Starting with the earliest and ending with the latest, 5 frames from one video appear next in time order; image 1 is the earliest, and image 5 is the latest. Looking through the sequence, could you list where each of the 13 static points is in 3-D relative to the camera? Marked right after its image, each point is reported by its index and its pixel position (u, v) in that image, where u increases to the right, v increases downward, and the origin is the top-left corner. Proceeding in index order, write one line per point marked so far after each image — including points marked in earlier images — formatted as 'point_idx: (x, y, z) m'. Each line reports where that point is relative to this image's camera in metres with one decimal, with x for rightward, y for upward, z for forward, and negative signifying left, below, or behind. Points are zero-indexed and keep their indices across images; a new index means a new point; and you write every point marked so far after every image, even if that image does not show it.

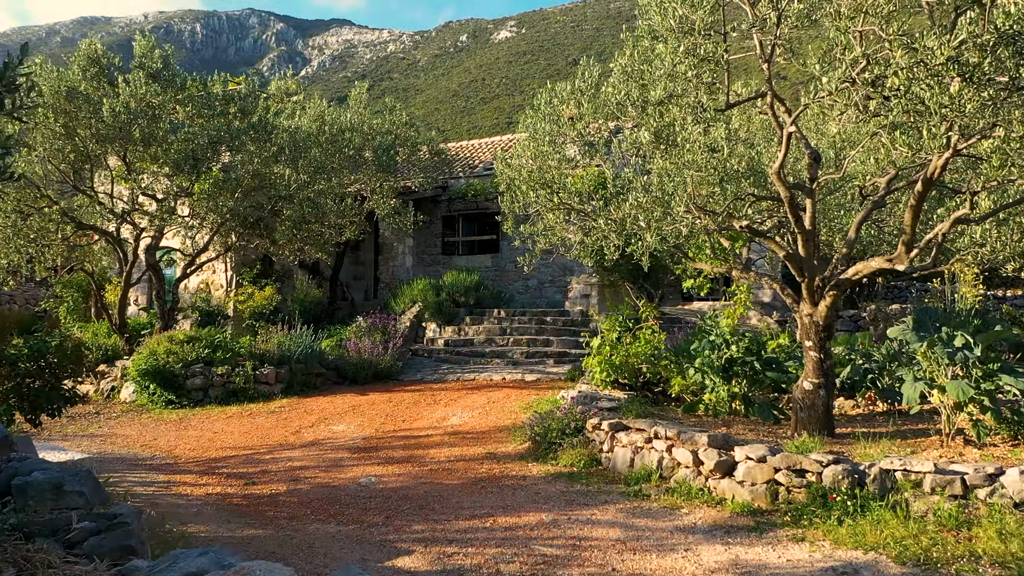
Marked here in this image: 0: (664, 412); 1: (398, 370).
0: (+0.9, -0.7, +7.1) m
1: (-1.0, -0.7, +10.8) m
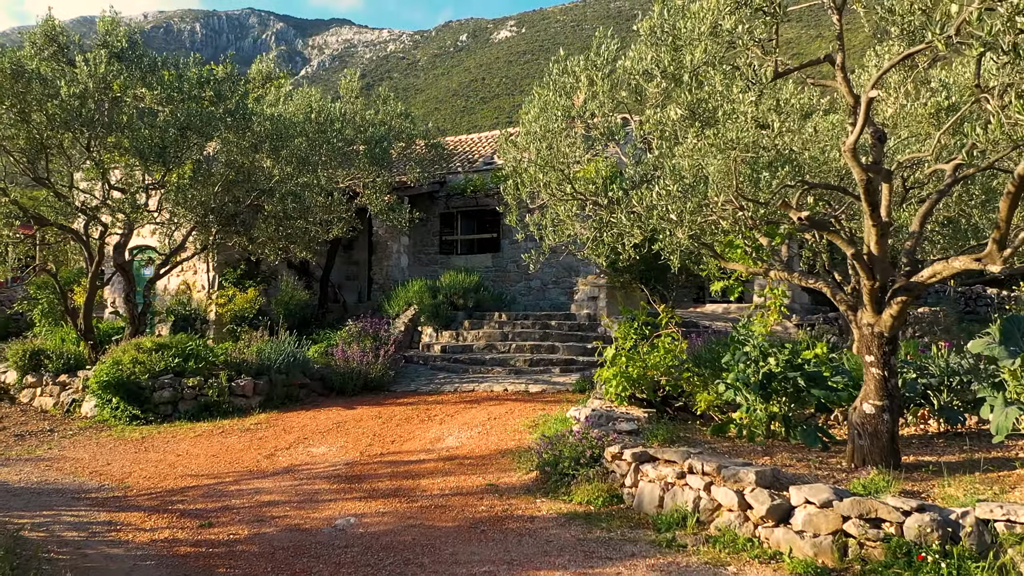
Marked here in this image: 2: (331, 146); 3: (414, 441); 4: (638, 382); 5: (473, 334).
0: (+0.9, -0.7, +6.2) m
1: (-1.0, -0.7, +9.9) m
2: (-1.7, +1.3, +11.5) m
3: (-0.6, -0.9, +6.9) m
4: (+0.7, -0.6, +7.2) m
5: (-0.4, -0.5, +12.1) m
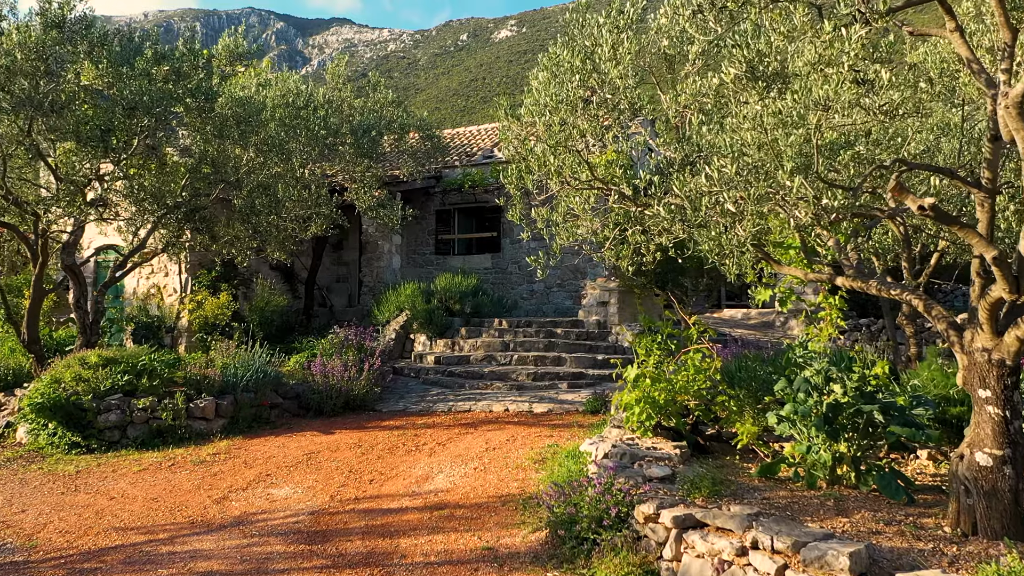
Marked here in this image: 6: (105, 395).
0: (+0.9, -0.8, +5.0) m
1: (-1.0, -0.8, +8.7) m
2: (-1.7, +1.3, +10.3) m
3: (-0.5, -0.9, +5.8) m
4: (+0.8, -0.6, +6.0) m
5: (-0.4, -0.5, +10.9) m
6: (-2.5, -0.6, +7.4) m
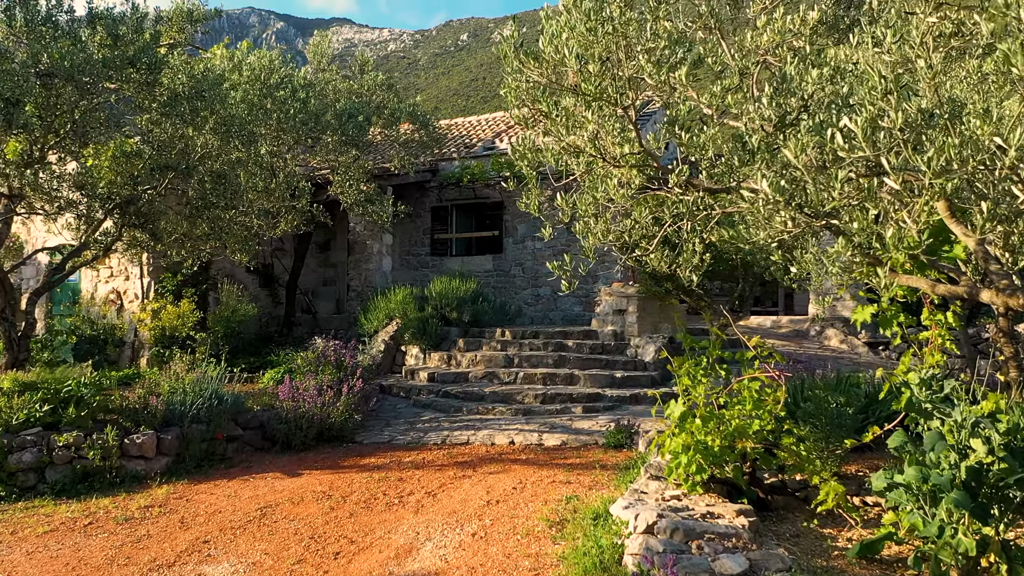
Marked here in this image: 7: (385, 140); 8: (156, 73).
0: (+1.0, -0.8, +3.7) m
1: (-0.9, -0.8, +7.4) m
2: (-1.7, +1.3, +8.9) m
3: (-0.5, -1.0, +4.4) m
4: (+0.8, -0.6, +4.7) m
5: (-0.3, -0.5, +9.6) m
6: (-2.4, -0.7, +6.0) m
7: (-1.3, +1.5, +12.7) m
8: (-2.0, +1.2, +6.9) m
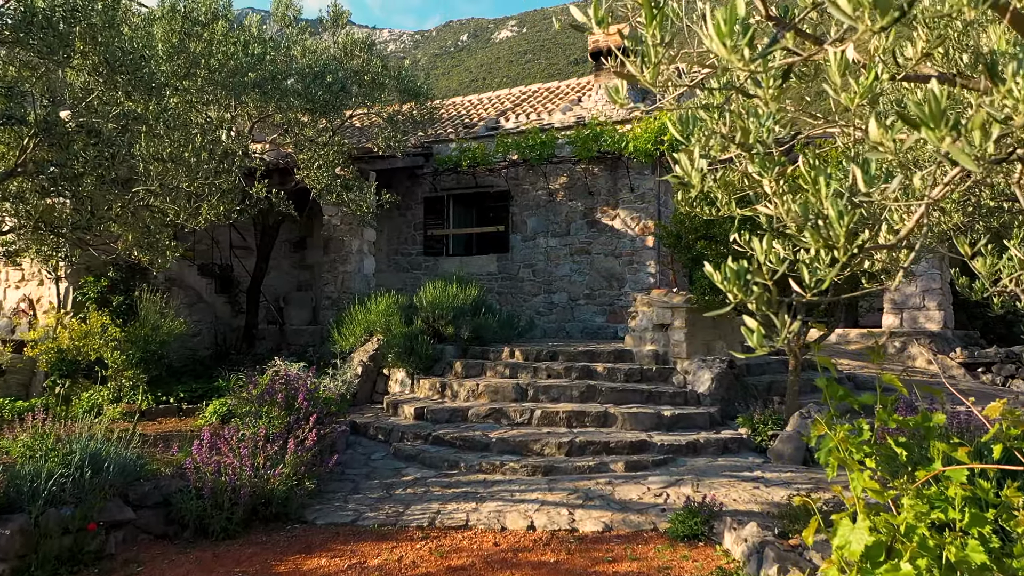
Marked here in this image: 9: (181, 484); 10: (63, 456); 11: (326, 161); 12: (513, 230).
0: (+1.0, -0.9, +1.5) m
1: (-0.9, -0.9, +5.2) m
2: (-1.6, +1.2, +6.8) m
3: (-0.4, -1.0, +2.2) m
4: (+0.9, -0.7, +2.5) m
5: (-0.3, -0.6, +7.4) m
6: (-2.4, -0.7, +3.8) m
7: (-1.2, +1.5, +10.5) m
8: (-1.9, +1.2, +4.7) m
9: (-1.3, -0.8, +4.9) m
10: (-1.7, -0.6, +4.6) m
11: (-1.3, +0.9, +8.8) m
12: (0.0, +0.5, +10.8) m
